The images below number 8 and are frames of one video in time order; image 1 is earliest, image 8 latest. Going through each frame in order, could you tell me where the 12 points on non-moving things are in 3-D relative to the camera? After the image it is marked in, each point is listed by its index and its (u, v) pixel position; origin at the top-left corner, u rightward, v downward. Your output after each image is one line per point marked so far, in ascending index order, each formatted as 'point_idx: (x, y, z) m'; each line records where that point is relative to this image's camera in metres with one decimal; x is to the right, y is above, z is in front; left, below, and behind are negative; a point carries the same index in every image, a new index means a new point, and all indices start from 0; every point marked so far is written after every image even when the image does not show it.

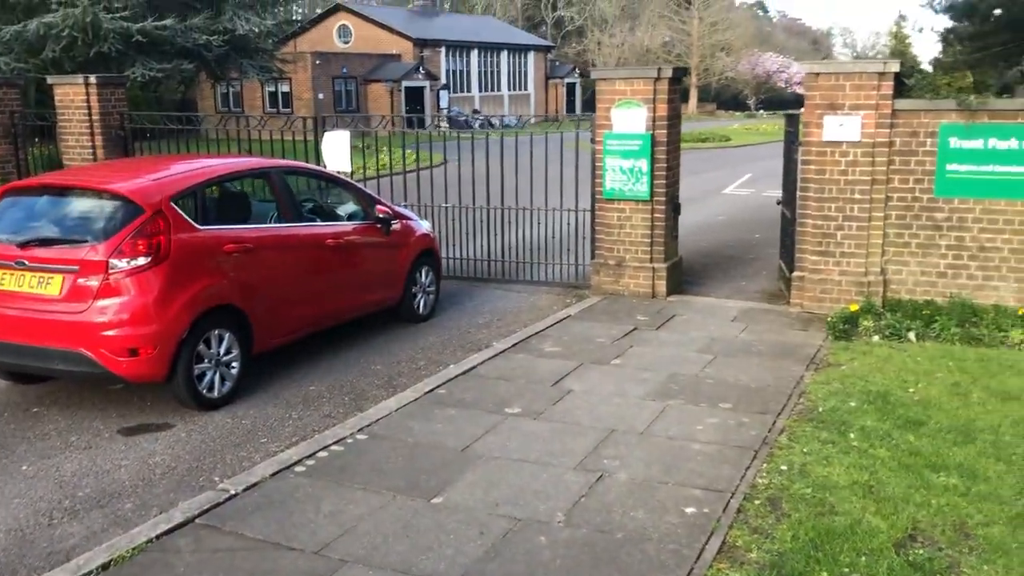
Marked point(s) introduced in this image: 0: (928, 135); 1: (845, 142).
0: (+3.4, +1.3, +7.7) m
1: (+2.8, +1.2, +7.9) m
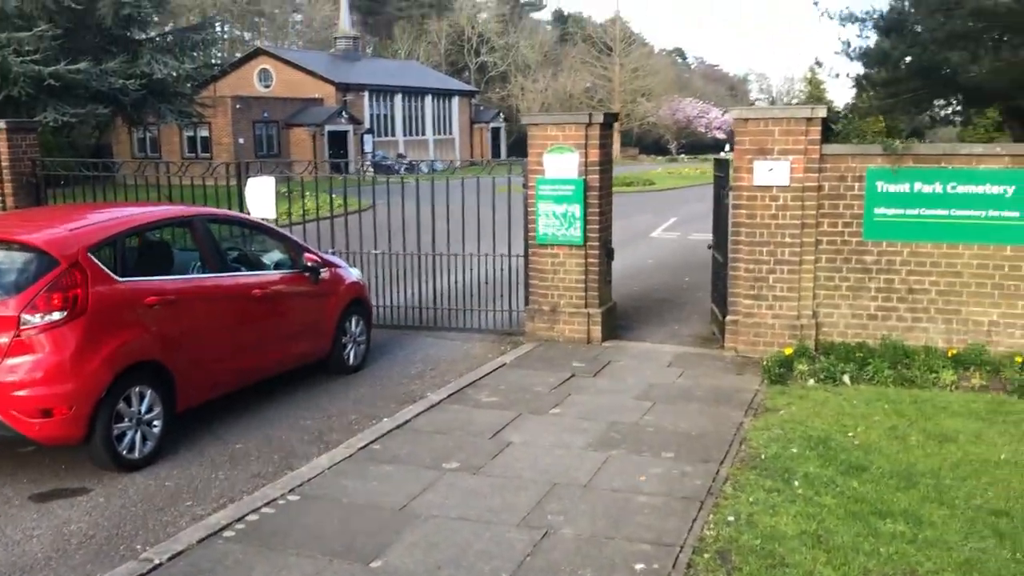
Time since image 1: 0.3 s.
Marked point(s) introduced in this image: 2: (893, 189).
0: (+2.9, +0.9, +7.9) m
1: (+2.2, +0.9, +8.0) m
2: (+3.1, +0.8, +7.8) m
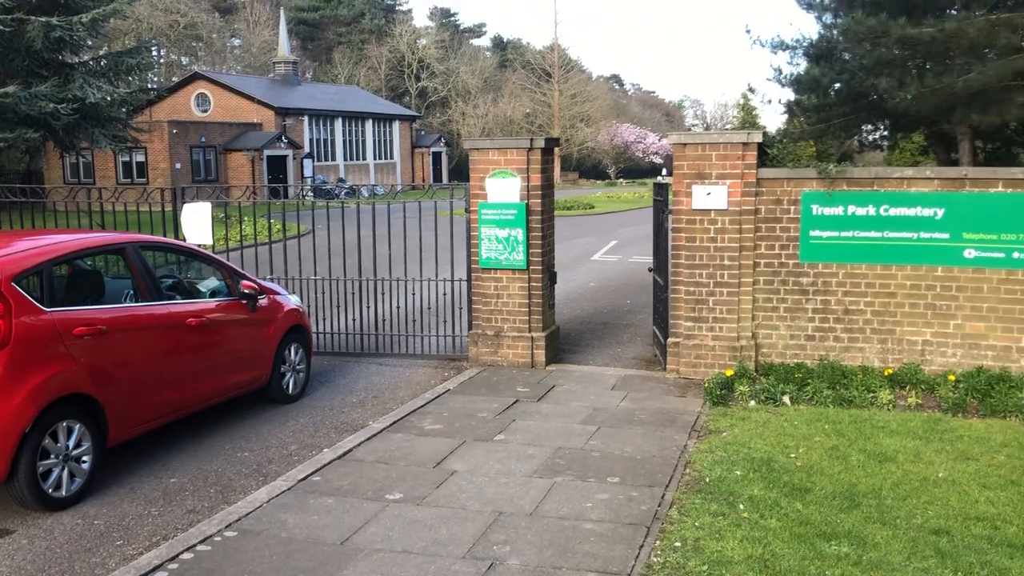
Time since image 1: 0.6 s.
0: (+2.4, +0.7, +8.0) m
1: (+1.7, +0.7, +8.1) m
2: (+2.7, +0.6, +7.9) m
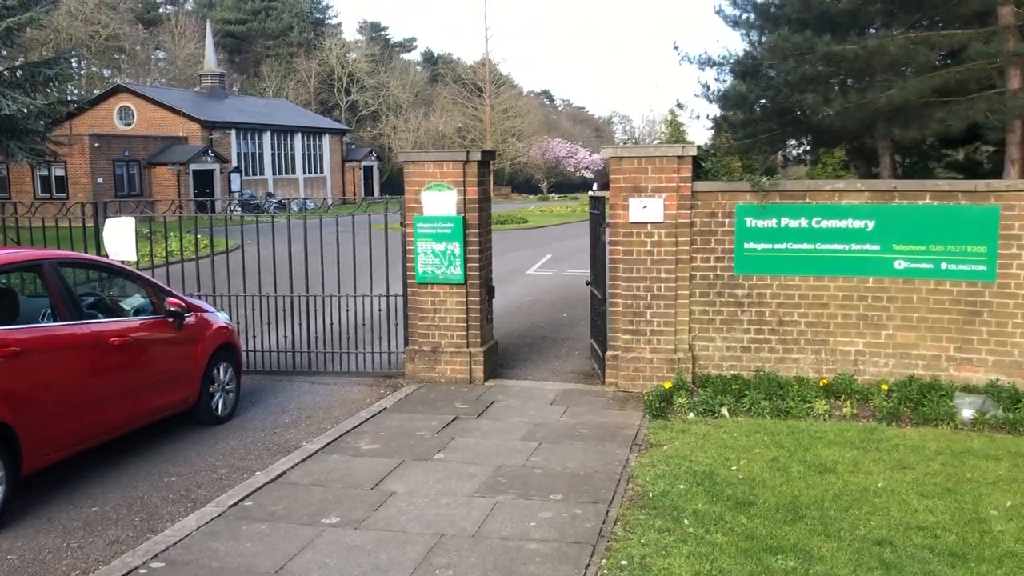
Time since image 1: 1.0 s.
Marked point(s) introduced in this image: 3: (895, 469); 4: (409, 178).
0: (+1.8, +0.6, +8.1) m
1: (+1.2, +0.6, +8.1) m
2: (+2.1, +0.5, +8.0) m
3: (+2.3, -1.1, +5.8) m
4: (-0.9, +1.0, +8.5) m
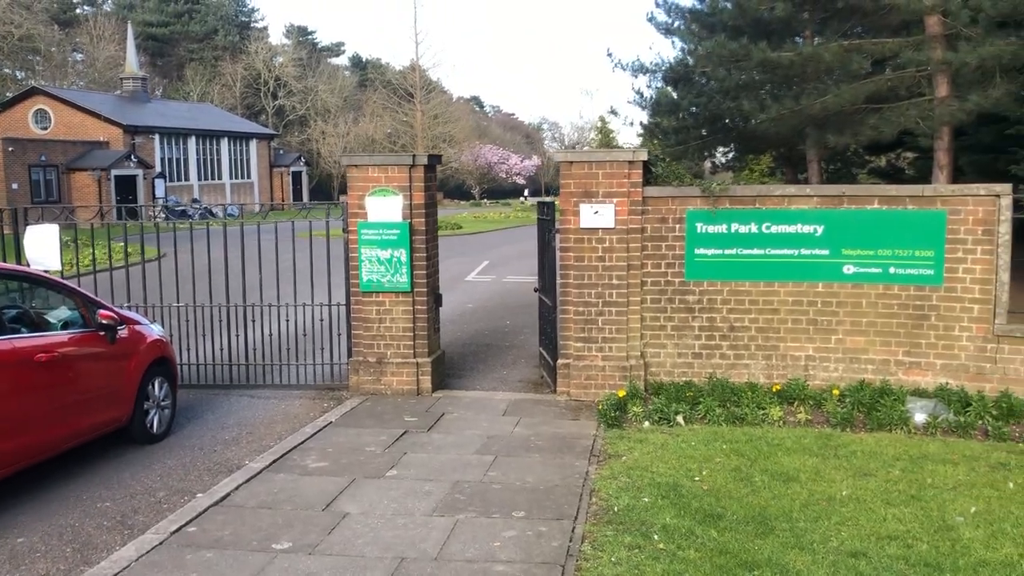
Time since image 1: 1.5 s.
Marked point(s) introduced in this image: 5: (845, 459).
0: (+1.4, +0.6, +8.0) m
1: (+0.7, +0.5, +7.9) m
2: (+1.7, +0.5, +7.9) m
3: (+2.1, -1.1, +5.7) m
4: (-1.4, +0.9, +8.2) m
5: (+2.2, -1.1, +6.1) m
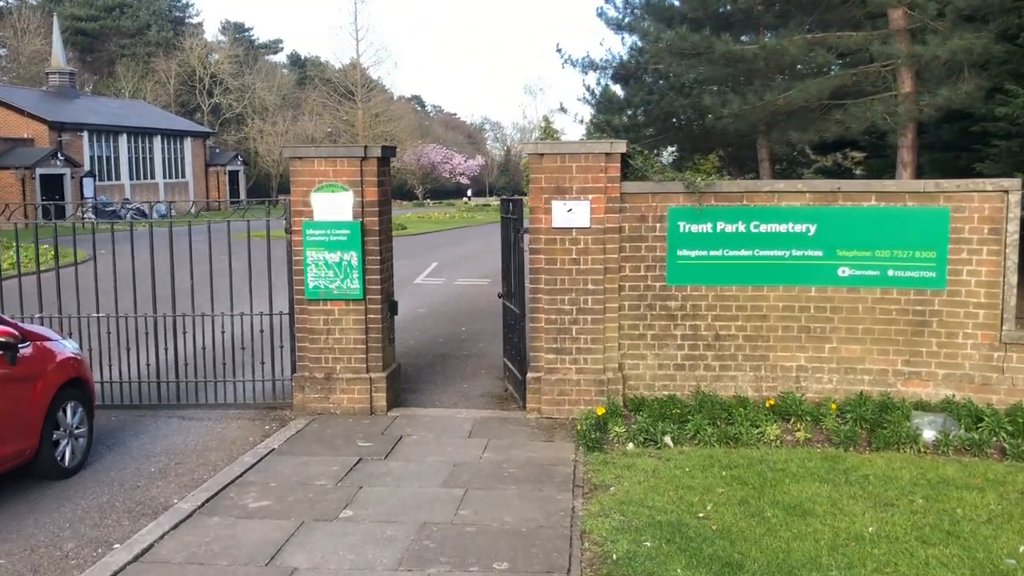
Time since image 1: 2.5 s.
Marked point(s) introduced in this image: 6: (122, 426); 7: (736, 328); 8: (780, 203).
0: (+1.1, +0.5, +7.3) m
1: (+0.5, +0.4, +7.2) m
2: (+1.4, +0.4, +7.2) m
3: (+2.0, -1.2, +5.1) m
4: (-1.7, +0.9, +7.3) m
5: (+2.0, -1.1, +5.4) m
6: (-3.0, -1.0, +7.3) m
7: (+1.7, -0.3, +7.3) m
8: (+2.0, +0.6, +7.2) m
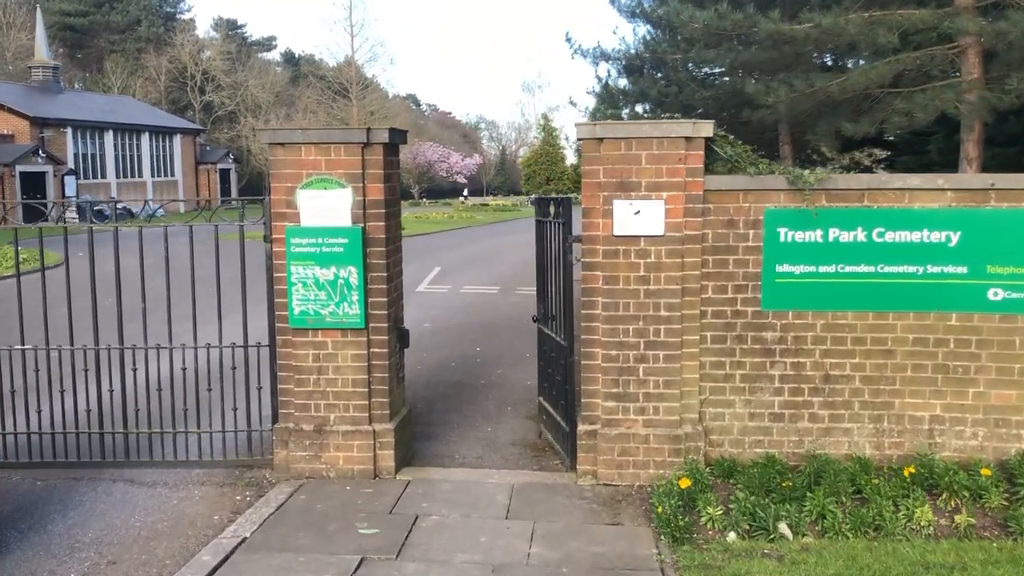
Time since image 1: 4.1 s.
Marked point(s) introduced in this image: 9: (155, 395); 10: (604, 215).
0: (+1.4, +0.4, +5.5) m
1: (+0.8, +0.3, +5.5) m
2: (+1.7, +0.3, +5.5) m
3: (+2.3, -1.3, +3.4) m
4: (-1.4, +0.7, +5.6) m
5: (+2.3, -1.3, +3.7) m
6: (-2.7, -1.2, +5.5) m
7: (+2.0, -0.5, +5.6) m
8: (+2.3, +0.5, +5.5) m
9: (-2.7, -0.8, +7.2) m
10: (+0.5, +0.4, +5.5) m
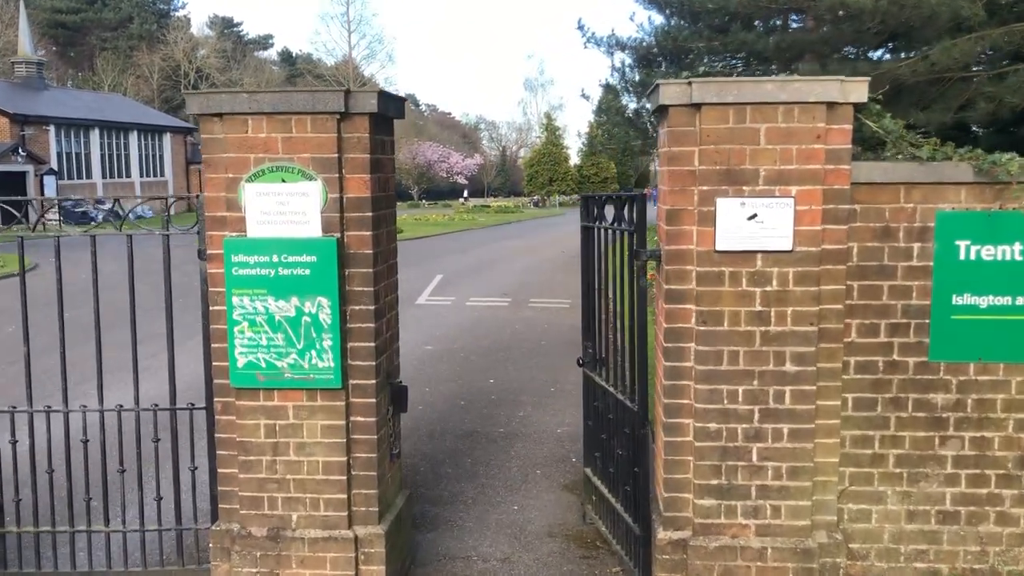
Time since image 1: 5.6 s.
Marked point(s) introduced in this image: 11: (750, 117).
0: (+1.6, +0.2, +3.7) m
1: (+1.0, +0.1, +3.7) m
2: (+1.9, +0.1, +3.7) m
3: (+2.5, -1.5, +1.5) m
4: (-1.2, +0.5, +3.7) m
5: (+2.5, -1.5, +1.9) m
6: (-2.5, -1.4, +3.7) m
7: (+2.2, -0.6, +3.8) m
8: (+2.5, +0.3, +3.6) m
9: (-2.5, -0.9, +5.3) m
10: (+0.7, +0.3, +3.7) m
11: (+0.9, +0.6, +3.6) m
